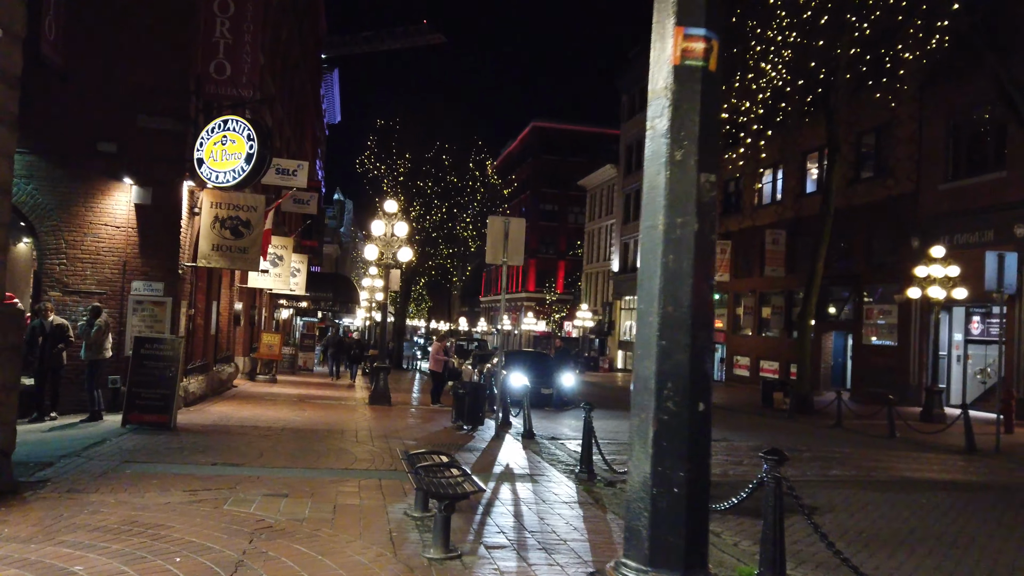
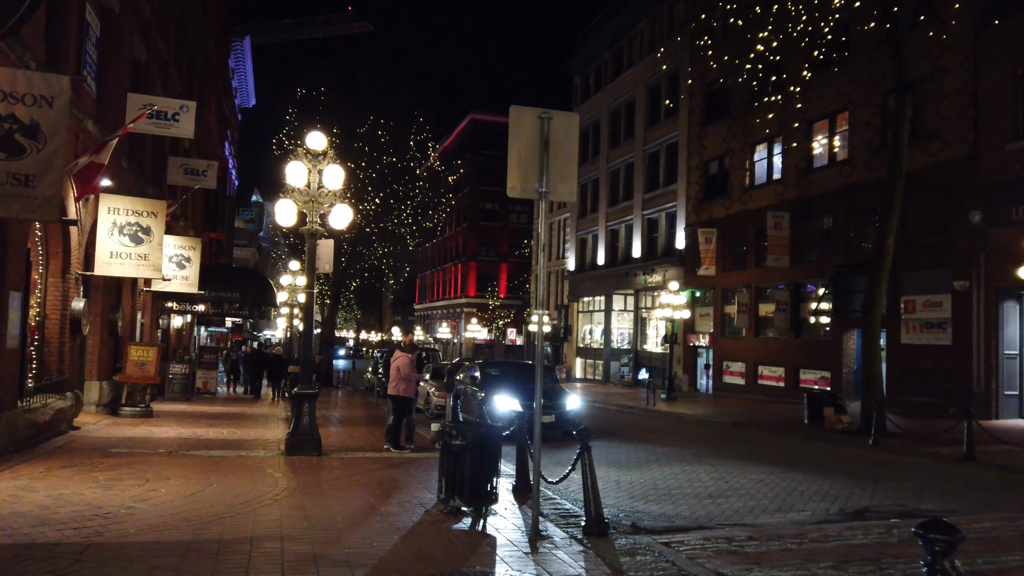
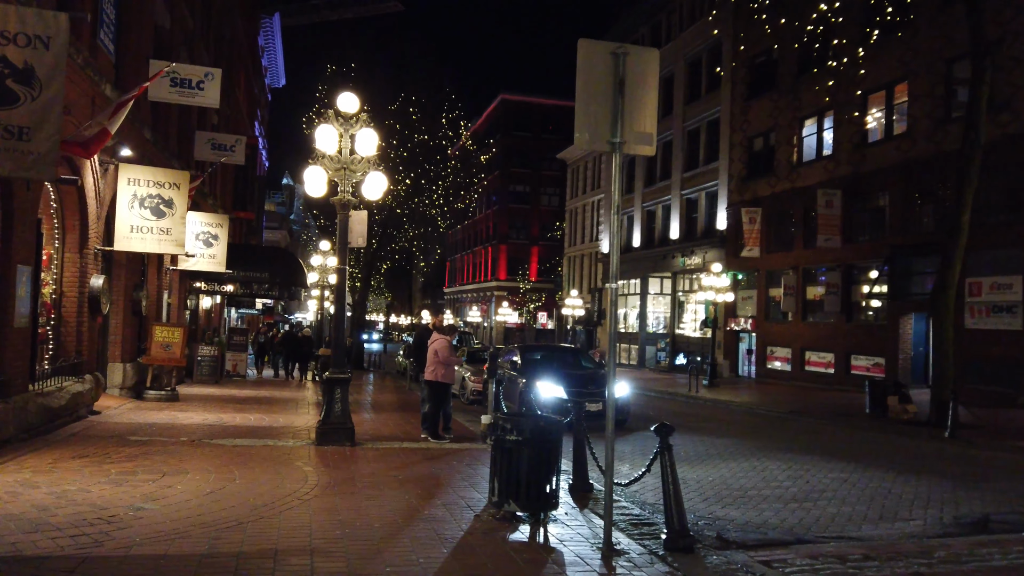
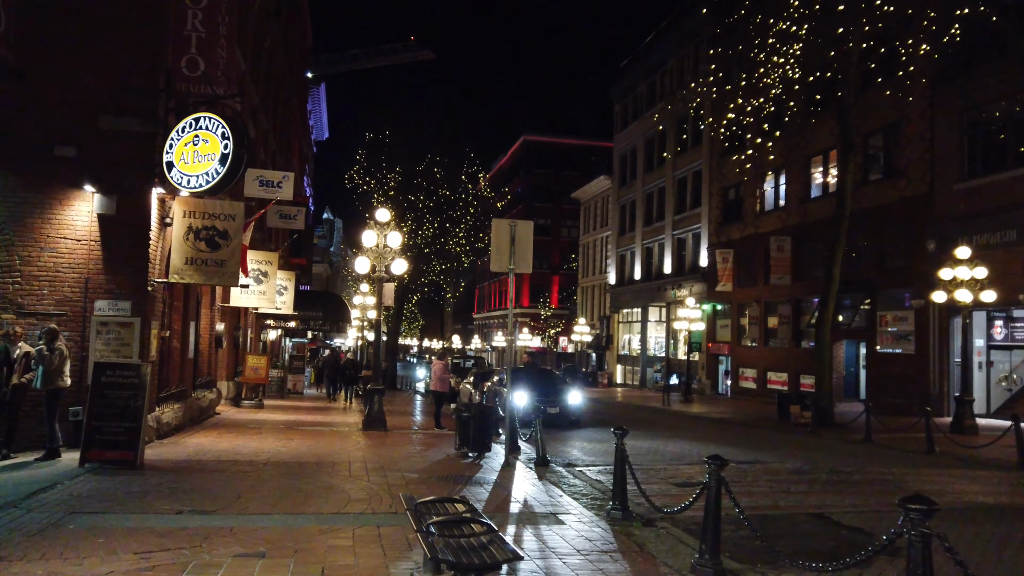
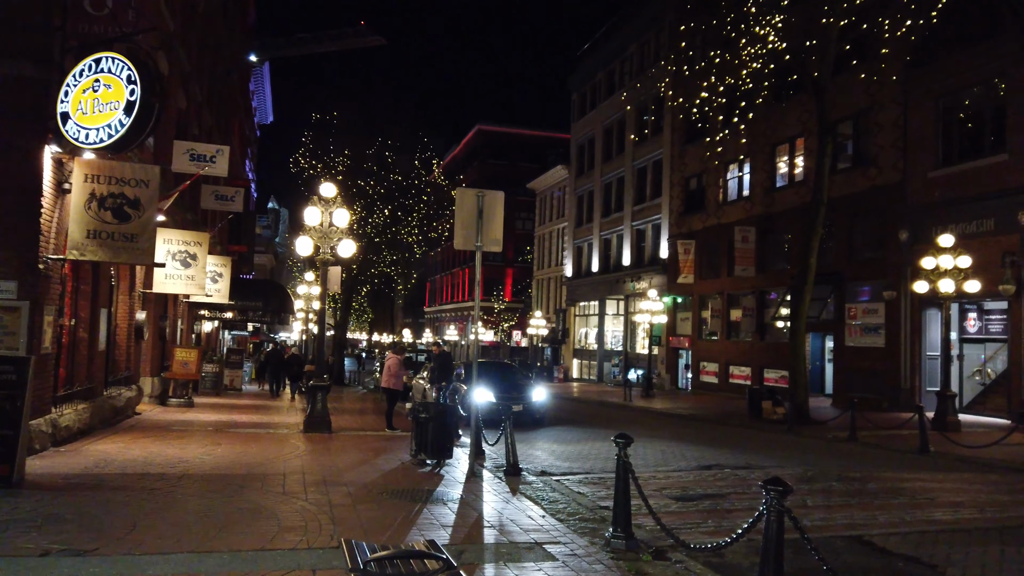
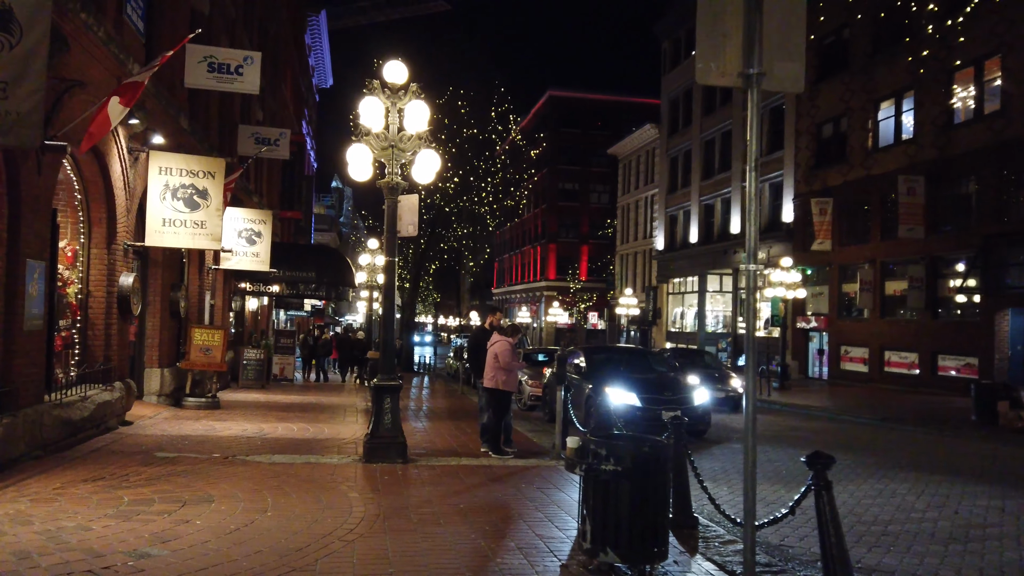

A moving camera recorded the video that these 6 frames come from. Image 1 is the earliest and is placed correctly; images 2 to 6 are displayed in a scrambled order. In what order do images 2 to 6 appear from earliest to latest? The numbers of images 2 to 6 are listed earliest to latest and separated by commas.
4, 5, 2, 3, 6
